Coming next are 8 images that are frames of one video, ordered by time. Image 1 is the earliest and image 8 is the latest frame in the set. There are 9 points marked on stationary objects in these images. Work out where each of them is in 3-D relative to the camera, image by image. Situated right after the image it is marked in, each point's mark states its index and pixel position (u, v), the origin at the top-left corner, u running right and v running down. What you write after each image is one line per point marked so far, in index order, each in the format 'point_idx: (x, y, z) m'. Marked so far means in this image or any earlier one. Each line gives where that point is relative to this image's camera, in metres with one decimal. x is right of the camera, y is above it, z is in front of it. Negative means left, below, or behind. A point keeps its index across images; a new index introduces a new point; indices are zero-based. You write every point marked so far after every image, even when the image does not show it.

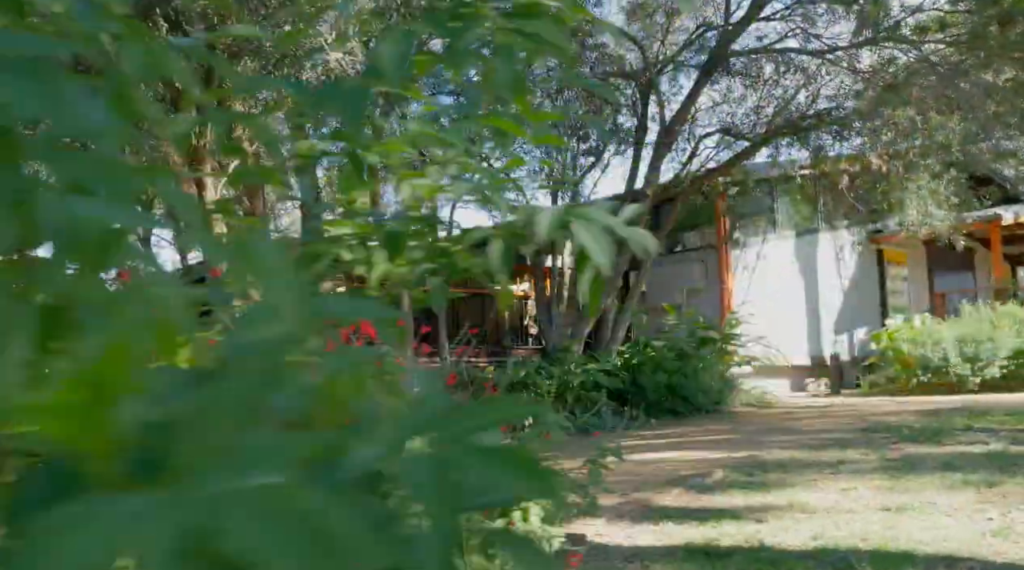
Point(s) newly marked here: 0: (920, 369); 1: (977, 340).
0: (+6.7, -1.4, +15.1) m
1: (+7.4, -0.9, +14.7) m
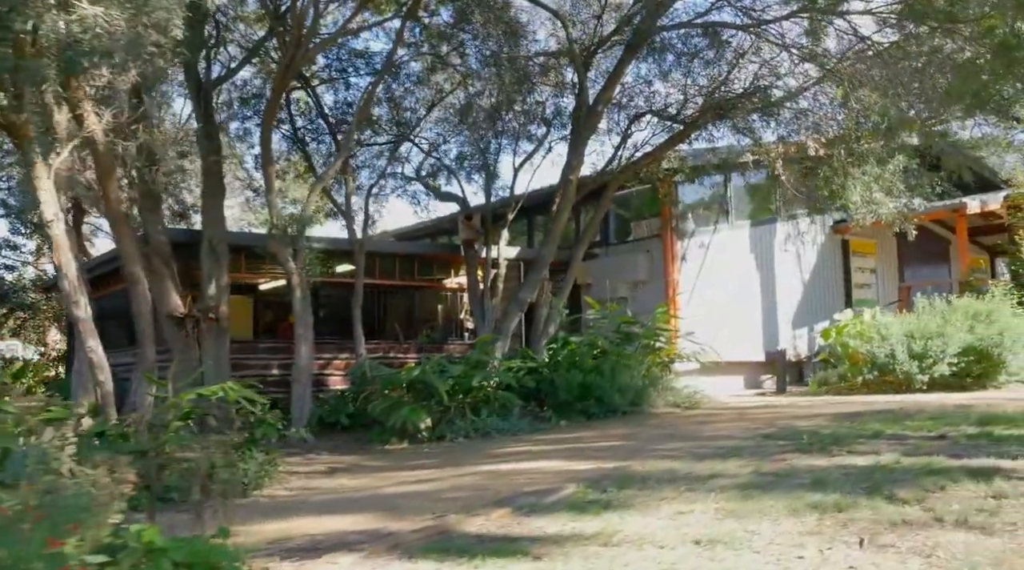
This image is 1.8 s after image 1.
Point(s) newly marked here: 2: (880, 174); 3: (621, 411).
0: (+5.5, -1.3, +14.3) m
1: (+6.2, -0.8, +13.8) m
2: (+5.3, +1.6, +13.4) m
3: (+1.3, -1.6, +11.3) m
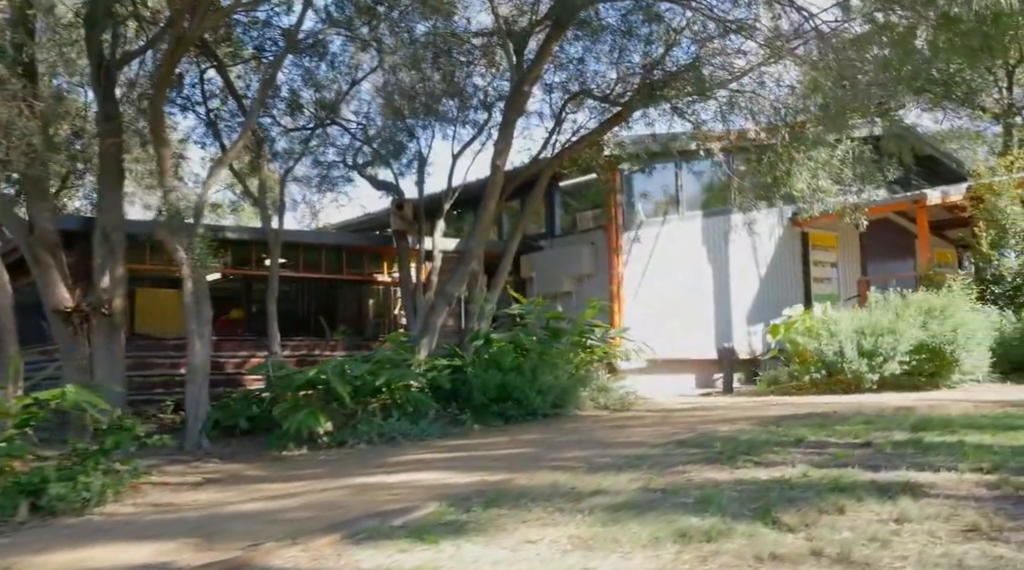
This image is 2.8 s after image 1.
0: (+4.5, -1.2, +13.6) m
1: (+5.2, -0.7, +13.1) m
2: (+4.3, +1.7, +12.6) m
3: (+0.3, -1.5, +10.5) m
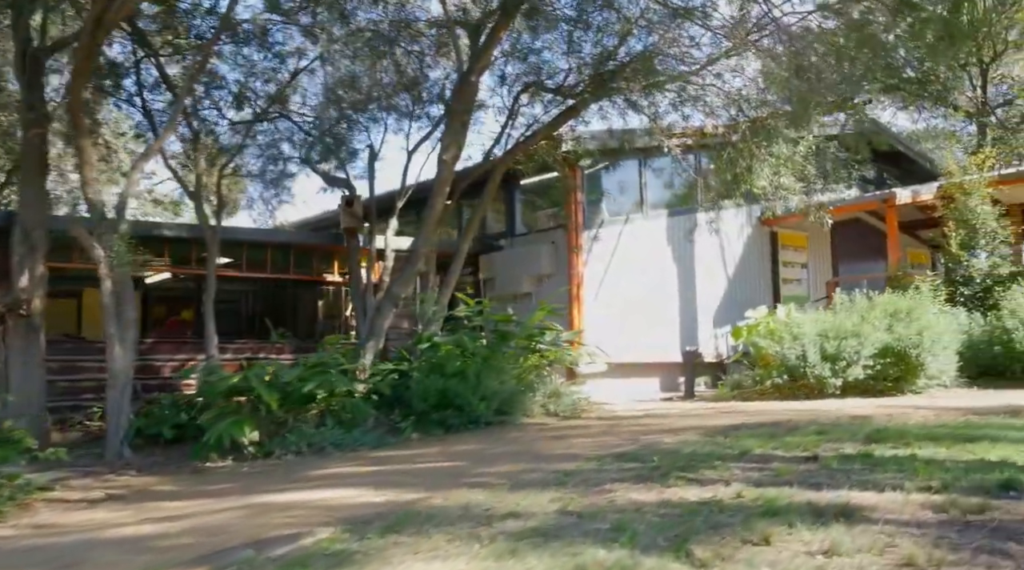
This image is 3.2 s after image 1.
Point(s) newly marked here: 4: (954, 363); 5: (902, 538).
0: (+3.8, -1.2, +13.1) m
1: (+4.5, -0.7, +12.7) m
2: (+3.6, +1.7, +12.1) m
3: (-0.3, -1.5, +10.0) m
4: (+6.2, -1.1, +12.9) m
5: (+1.8, -1.2, +4.3) m
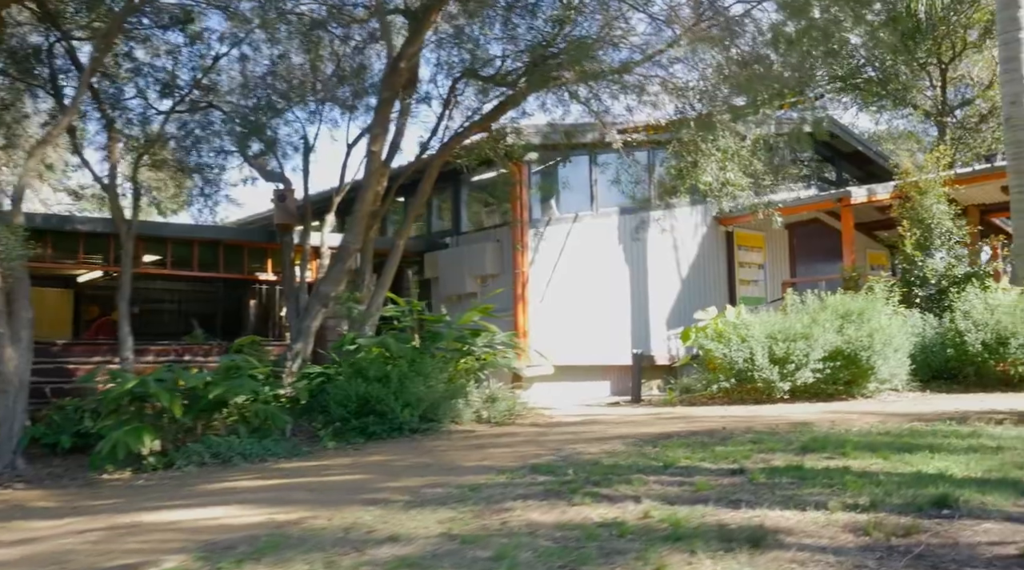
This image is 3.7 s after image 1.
0: (+2.9, -1.2, +12.6) m
1: (+3.7, -0.7, +12.2) m
2: (+2.8, +1.7, +11.7) m
3: (-1.1, -1.5, +9.4) m
4: (+5.3, -1.1, +12.5) m
5: (+1.2, -1.2, +3.8) m
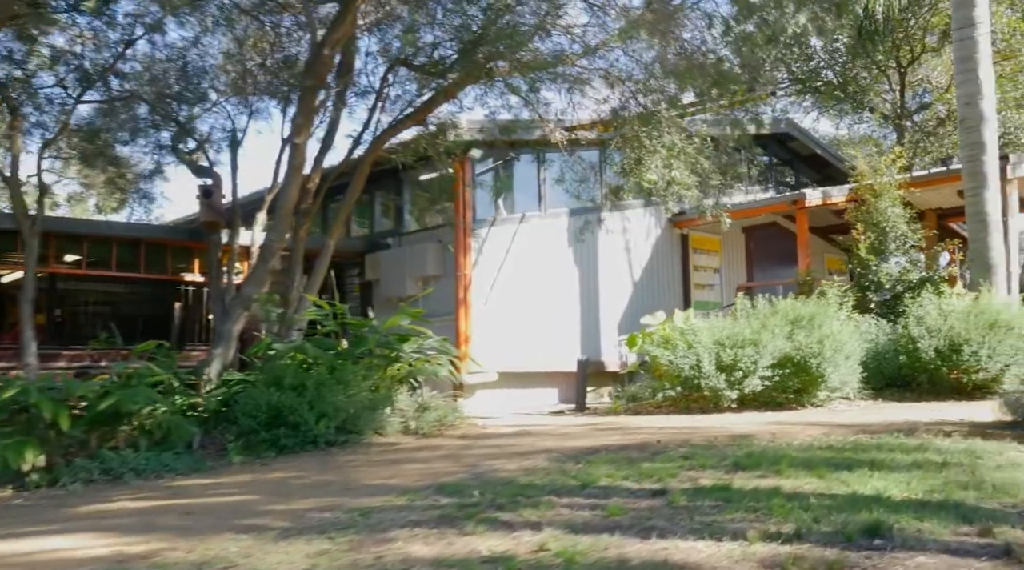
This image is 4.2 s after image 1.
0: (+2.1, -1.3, +12.1) m
1: (+2.9, -0.8, +11.7) m
2: (+2.0, +1.7, +11.2) m
3: (-1.8, -1.5, +8.7) m
4: (+4.5, -1.2, +12.0) m
5: (+0.7, -1.2, +3.2) m
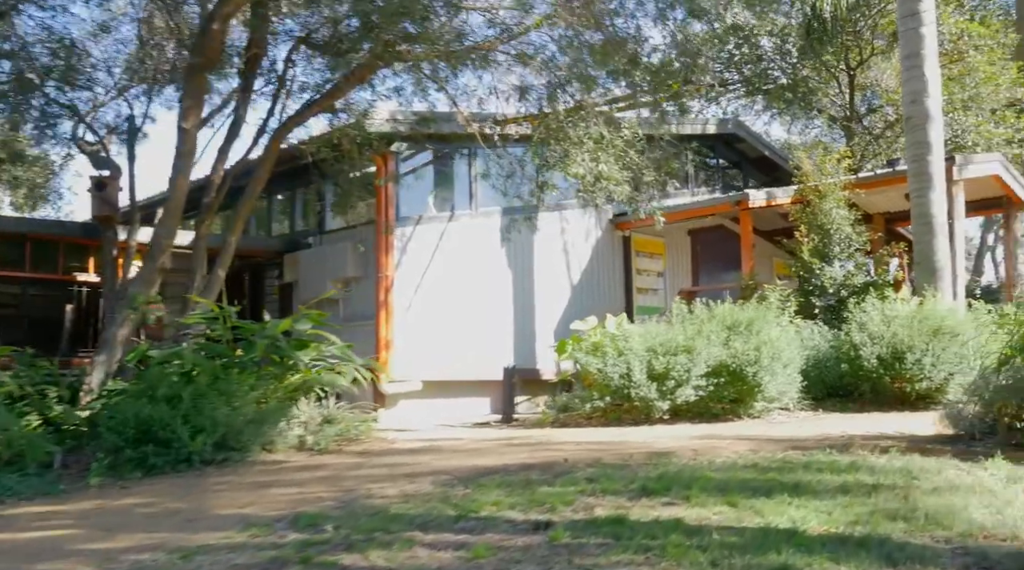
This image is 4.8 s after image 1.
0: (+1.1, -1.3, +11.3) m
1: (+1.9, -0.8, +11.0) m
2: (+1.1, +1.6, +10.4) m
3: (-2.6, -1.5, +7.8) m
4: (+3.5, -1.2, +11.4) m
5: (+0.1, -1.2, +2.4) m
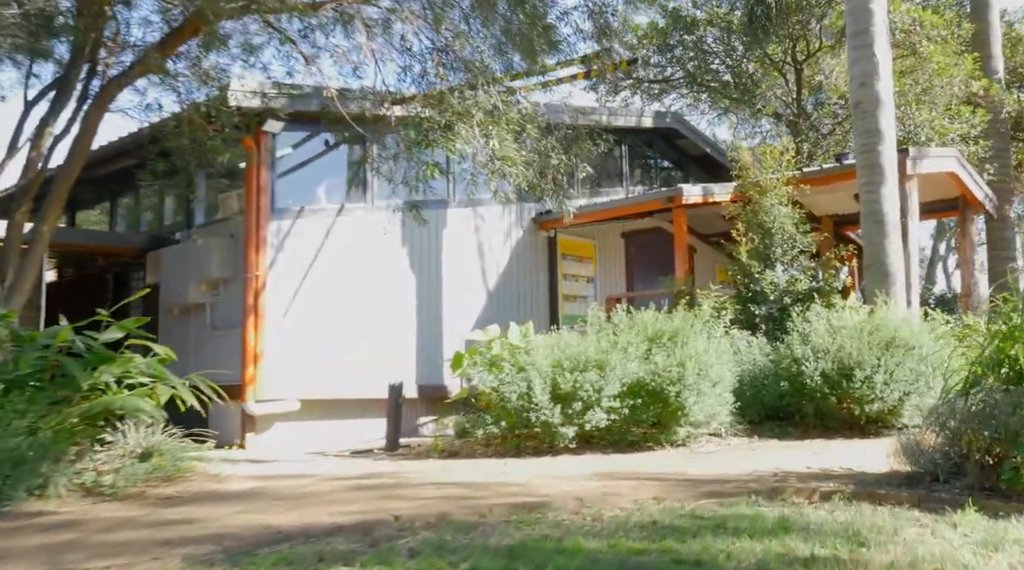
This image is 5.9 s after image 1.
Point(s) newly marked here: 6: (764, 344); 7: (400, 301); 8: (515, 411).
0: (-0.1, -1.3, +9.5) m
1: (+0.6, -0.8, +9.2) m
2: (-0.1, +1.6, +8.6) m
3: (-3.7, -1.5, +5.8) m
4: (+2.3, -1.2, +9.7) m
5: (-0.8, -1.1, +0.6) m
6: (+3.0, -0.7, +11.0) m
7: (-1.6, -0.2, +12.6) m
8: (0.0, -1.3, +9.3) m
